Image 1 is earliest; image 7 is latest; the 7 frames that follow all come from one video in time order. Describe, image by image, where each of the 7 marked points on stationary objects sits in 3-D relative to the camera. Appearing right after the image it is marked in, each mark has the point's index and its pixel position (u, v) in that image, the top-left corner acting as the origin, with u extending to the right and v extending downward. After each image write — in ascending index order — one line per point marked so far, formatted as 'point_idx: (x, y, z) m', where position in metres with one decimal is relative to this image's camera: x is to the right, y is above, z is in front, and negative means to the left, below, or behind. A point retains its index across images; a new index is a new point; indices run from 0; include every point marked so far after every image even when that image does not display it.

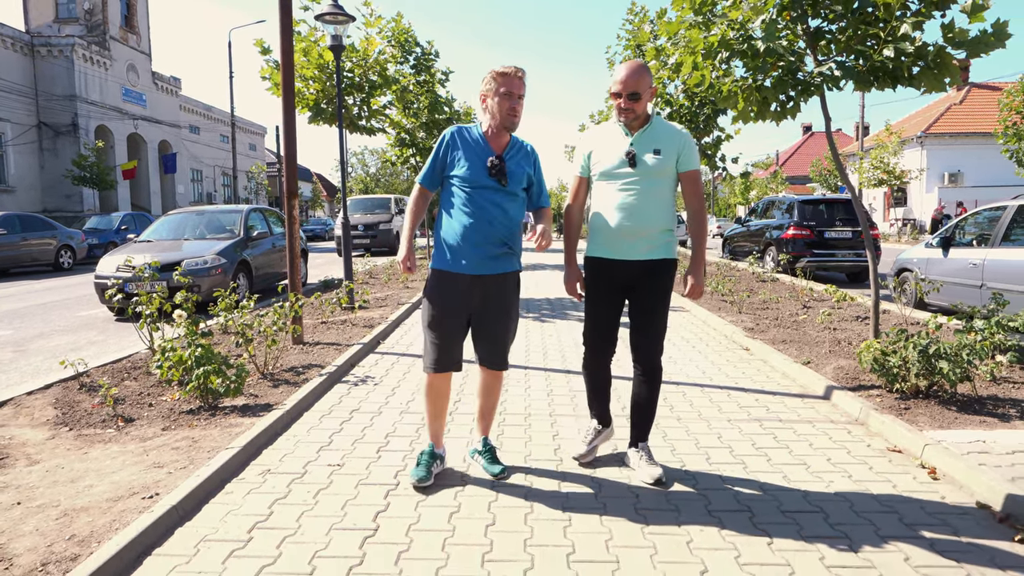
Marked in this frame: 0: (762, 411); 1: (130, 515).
0: (+1.8, -0.9, +5.0) m
1: (-1.7, -1.0, +3.2) m
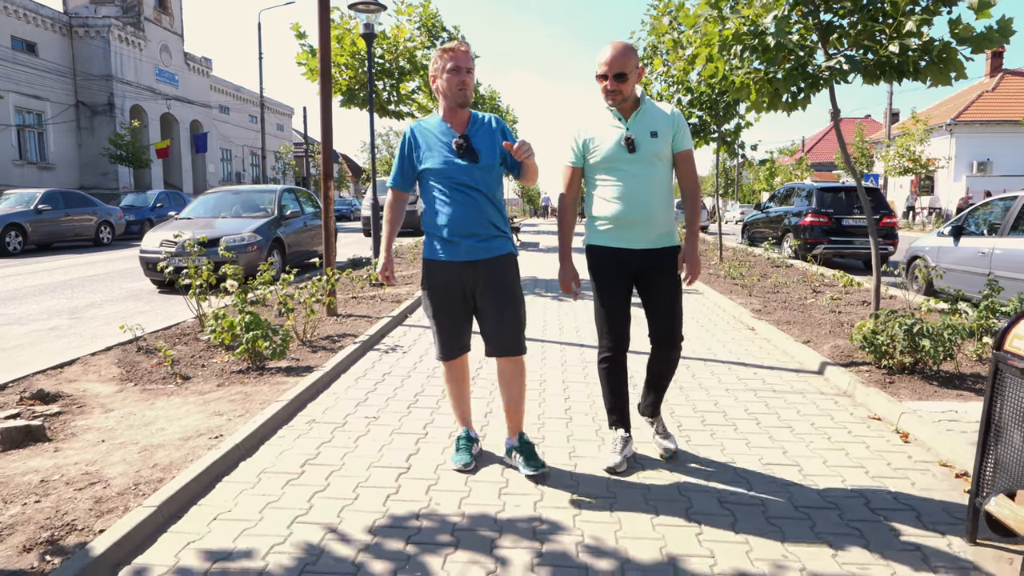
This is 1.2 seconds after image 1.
0: (+1.9, -0.7, +5.4) m
1: (-1.7, -0.9, +3.7) m
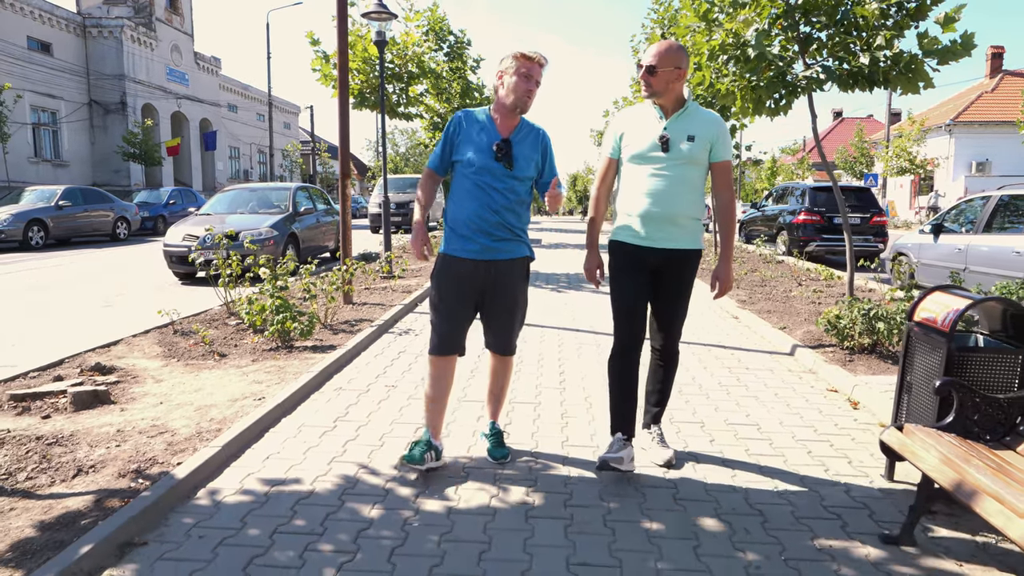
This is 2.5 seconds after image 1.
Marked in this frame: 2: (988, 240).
0: (+2.0, -0.6, +6.1) m
1: (-1.7, -0.8, +4.3) m
2: (+6.9, +0.7, +9.9) m
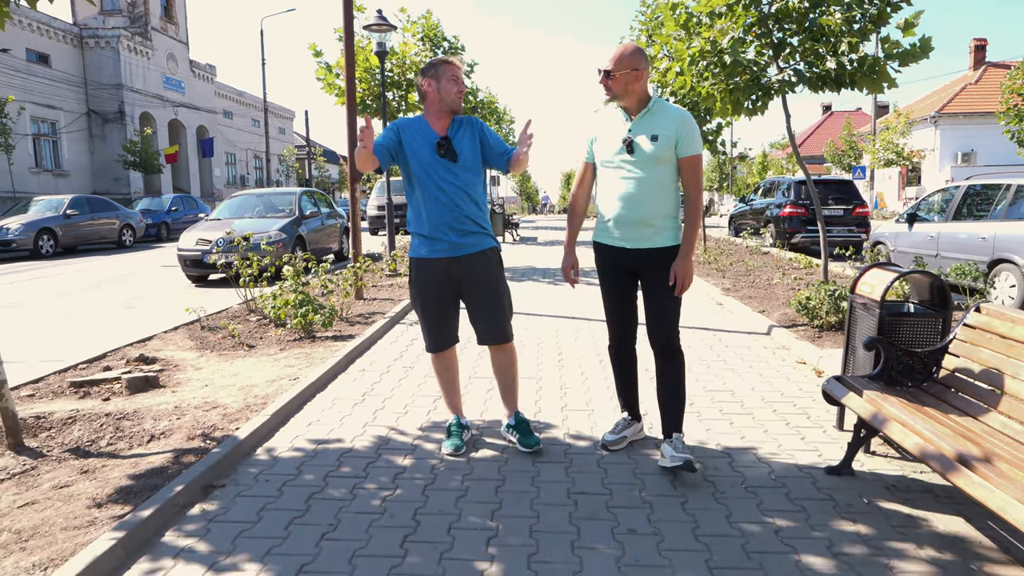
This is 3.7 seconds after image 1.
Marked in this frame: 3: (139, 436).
0: (+2.0, -0.5, +6.7) m
1: (-1.6, -0.7, +5.0) m
2: (+6.9, +0.9, +10.6) m
3: (-2.2, -0.9, +4.1) m
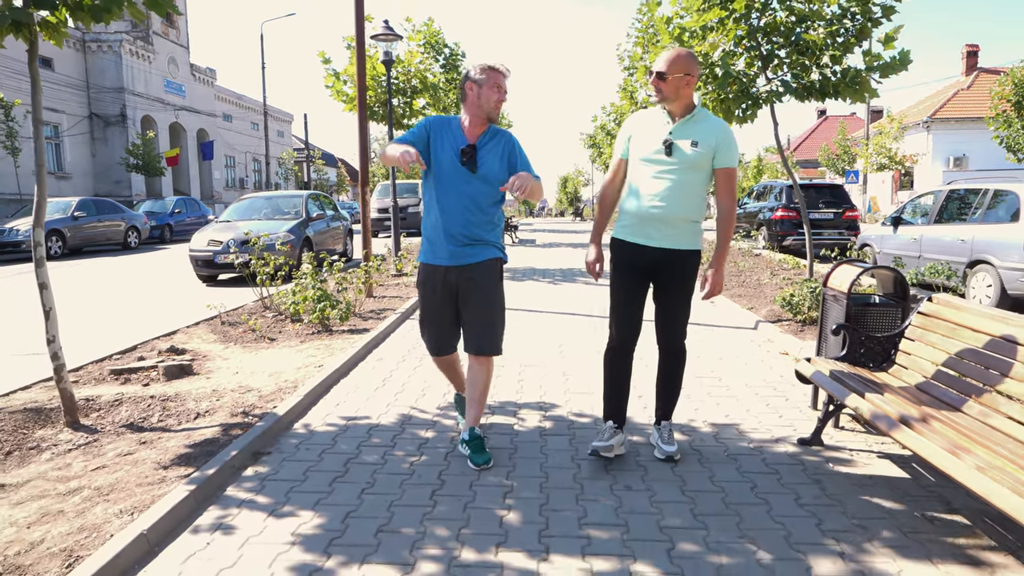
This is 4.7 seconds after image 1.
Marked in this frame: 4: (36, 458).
0: (+2.0, -0.5, +7.2) m
1: (-1.6, -0.7, +5.4) m
2: (+6.9, +0.9, +11.1) m
3: (-2.2, -0.8, +4.6) m
4: (-2.8, -1.0, +4.0) m
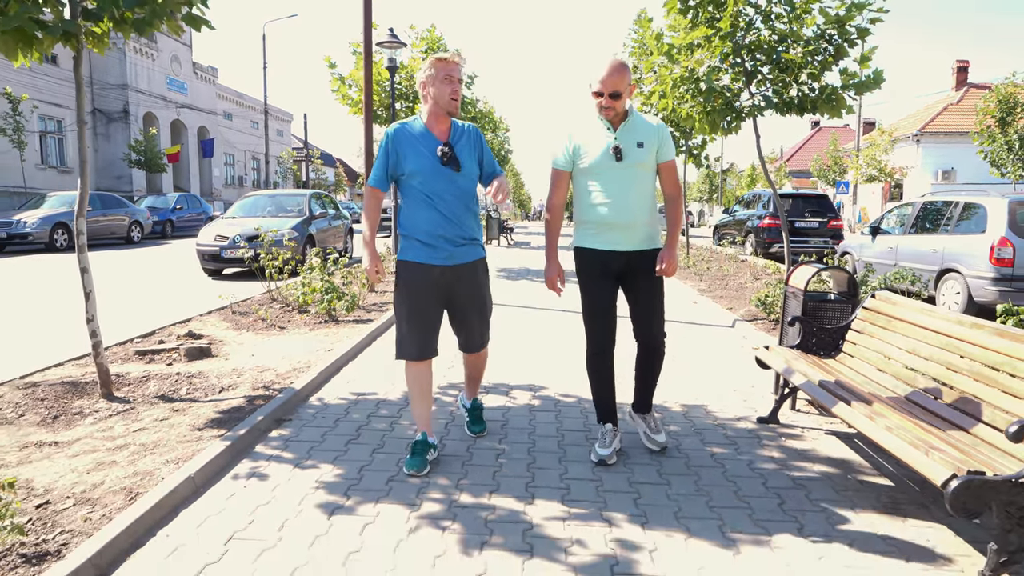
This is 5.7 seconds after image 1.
0: (+2.0, -0.5, +7.7) m
1: (-1.6, -0.6, +5.9) m
2: (+6.8, +0.8, +11.7) m
3: (-2.2, -0.7, +5.1) m
4: (-2.8, -0.9, +4.5) m
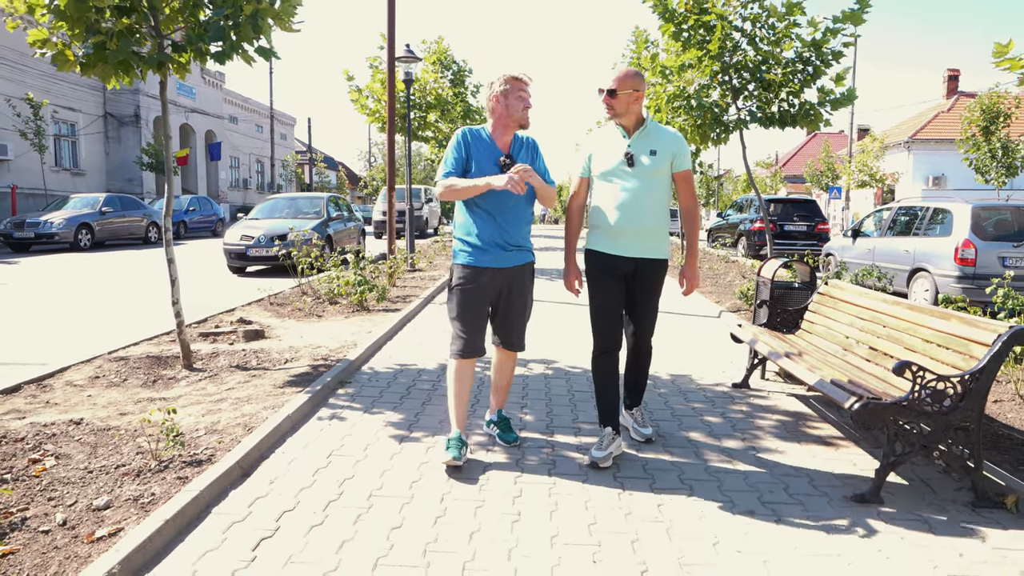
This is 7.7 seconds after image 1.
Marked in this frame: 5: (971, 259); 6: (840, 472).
0: (+2.1, -0.4, +8.7) m
1: (-1.5, -0.5, +6.9) m
2: (+7.0, +0.9, +12.7) m
3: (-2.1, -0.6, +6.1) m
4: (-2.7, -0.8, +5.5) m
5: (+7.2, +0.5, +10.7) m
6: (+1.8, -1.0, +3.8) m
